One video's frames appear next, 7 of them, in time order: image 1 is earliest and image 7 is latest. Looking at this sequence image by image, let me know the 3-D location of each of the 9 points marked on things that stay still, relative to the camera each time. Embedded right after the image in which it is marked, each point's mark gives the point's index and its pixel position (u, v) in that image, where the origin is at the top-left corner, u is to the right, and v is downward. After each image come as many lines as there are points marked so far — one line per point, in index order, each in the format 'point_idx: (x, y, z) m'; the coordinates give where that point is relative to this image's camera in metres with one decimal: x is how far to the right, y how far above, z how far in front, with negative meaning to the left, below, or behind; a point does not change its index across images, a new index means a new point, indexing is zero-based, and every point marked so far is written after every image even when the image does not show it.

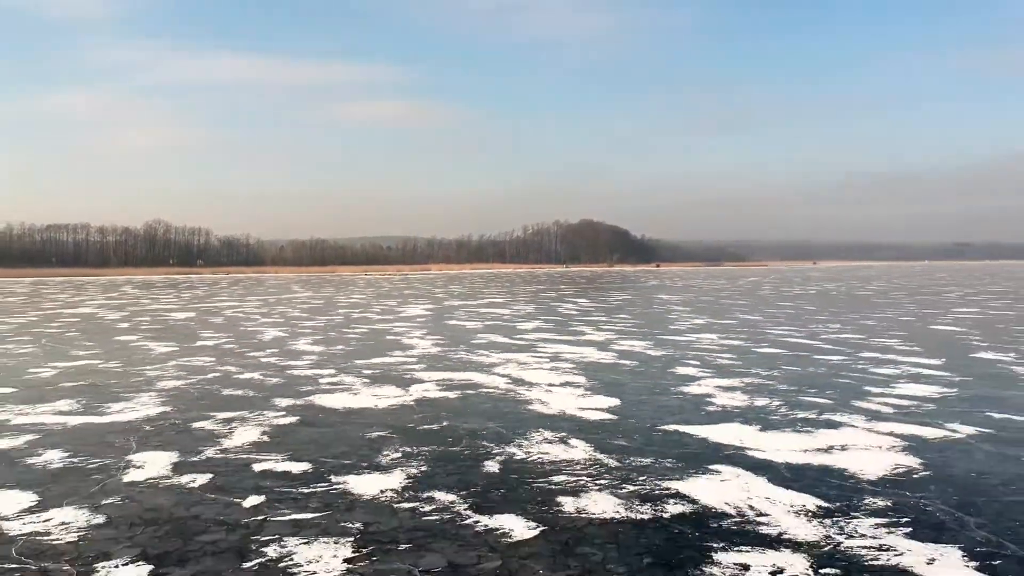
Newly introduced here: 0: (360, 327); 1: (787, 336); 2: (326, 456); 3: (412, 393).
0: (-2.8, -0.7, +17.3) m
1: (+4.1, -0.7, +14.3) m
2: (-1.1, -1.0, +5.7) m
3: (-0.9, -0.9, +8.5) m
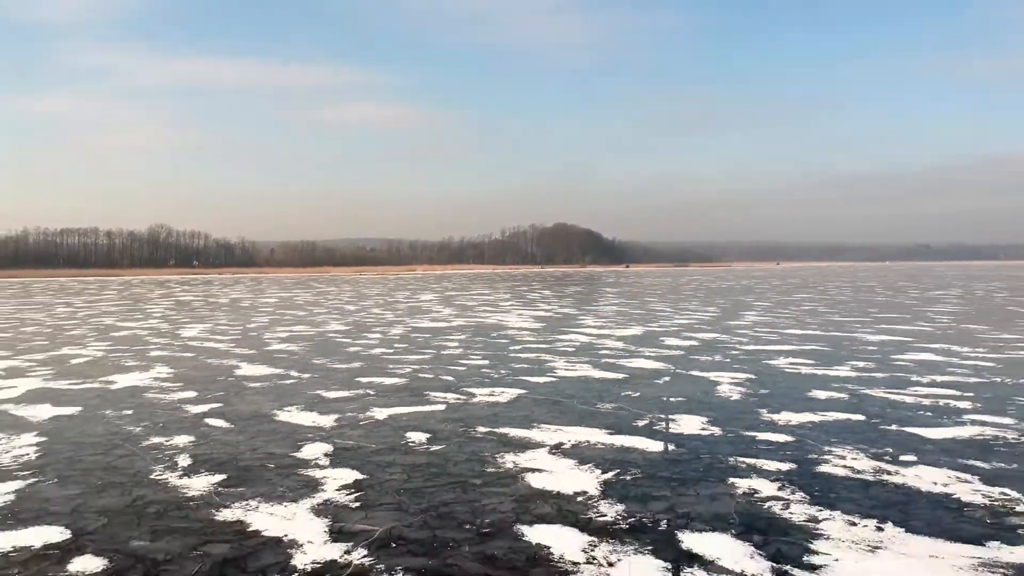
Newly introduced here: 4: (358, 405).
0: (-3.3, -0.4, +27.3) m
1: (+3.7, -0.5, +24.4) m
2: (-1.3, -0.8, +15.7) m
3: (-1.1, -0.7, +18.6) m
4: (-1.3, -1.0, +7.9) m
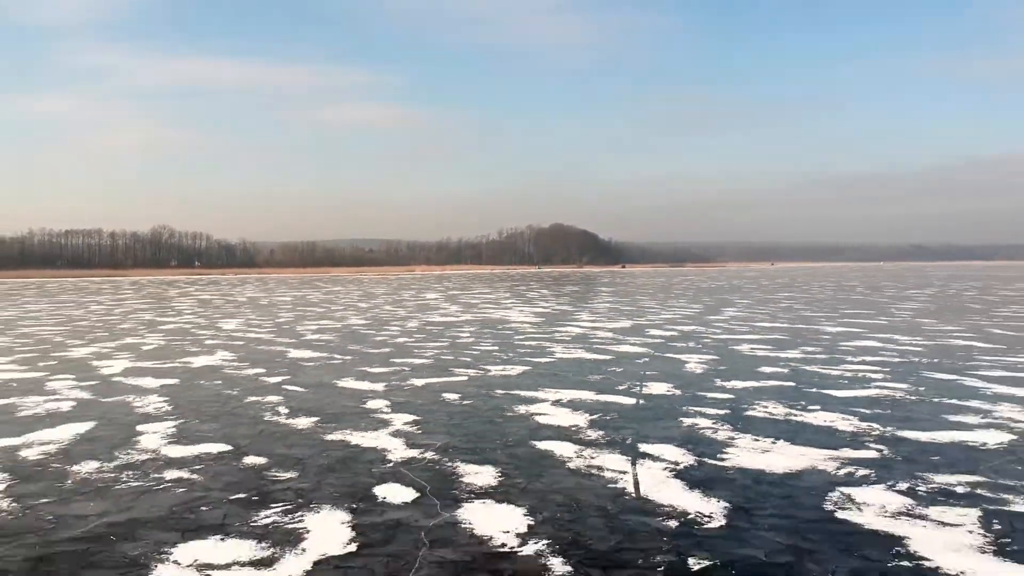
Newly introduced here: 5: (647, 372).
0: (-3.2, -0.4, +29.3) m
1: (+3.8, -0.4, +26.5) m
2: (-1.3, -0.7, +17.8) m
3: (-1.1, -0.7, +20.6) m
4: (-1.2, -1.0, +10.0) m
5: (+1.5, -0.9, +10.2) m
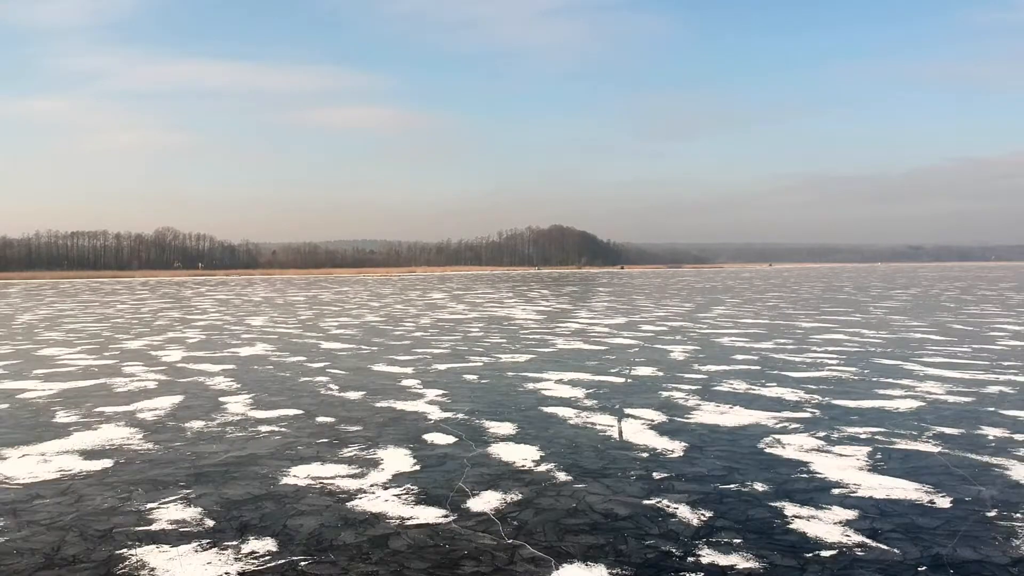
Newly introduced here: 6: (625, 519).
0: (-3.2, -0.4, +31.0) m
1: (+3.9, -0.4, +28.1) m
2: (-1.2, -0.7, +19.4) m
3: (-1.0, -0.7, +22.3) m
4: (-1.1, -0.9, +11.6) m
5: (+1.6, -0.9, +11.8) m
6: (+0.5, -1.1, +4.5) m
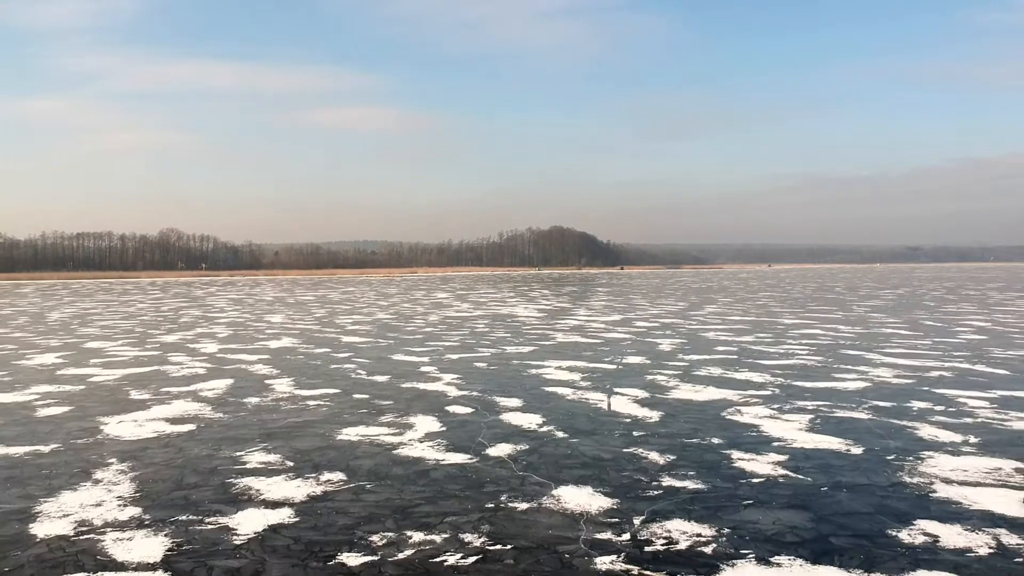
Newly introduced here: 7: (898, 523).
0: (-3.1, -0.4, +32.3) m
1: (+3.9, -0.4, +29.5) m
2: (-1.1, -0.7, +20.8) m
3: (-0.9, -0.6, +23.6) m
4: (-1.1, -0.9, +13.0) m
5: (+1.6, -0.9, +13.2) m
6: (+0.6, -1.1, +5.9) m
7: (+1.8, -1.1, +4.4) m
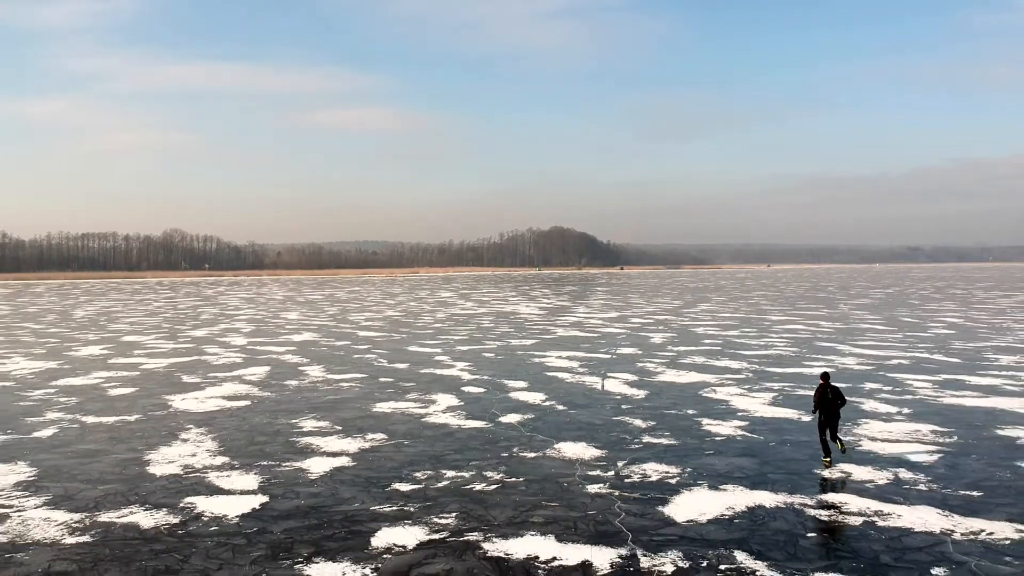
0: (-3.0, -0.4, +33.6) m
1: (+4.0, -0.4, +30.8) m
2: (-1.0, -0.7, +22.0) m
3: (-0.8, -0.6, +24.9) m
4: (-1.0, -0.9, +14.2) m
5: (+1.7, -0.8, +14.4) m
6: (+0.7, -1.0, +7.1) m
7: (+1.9, -1.1, +5.7) m
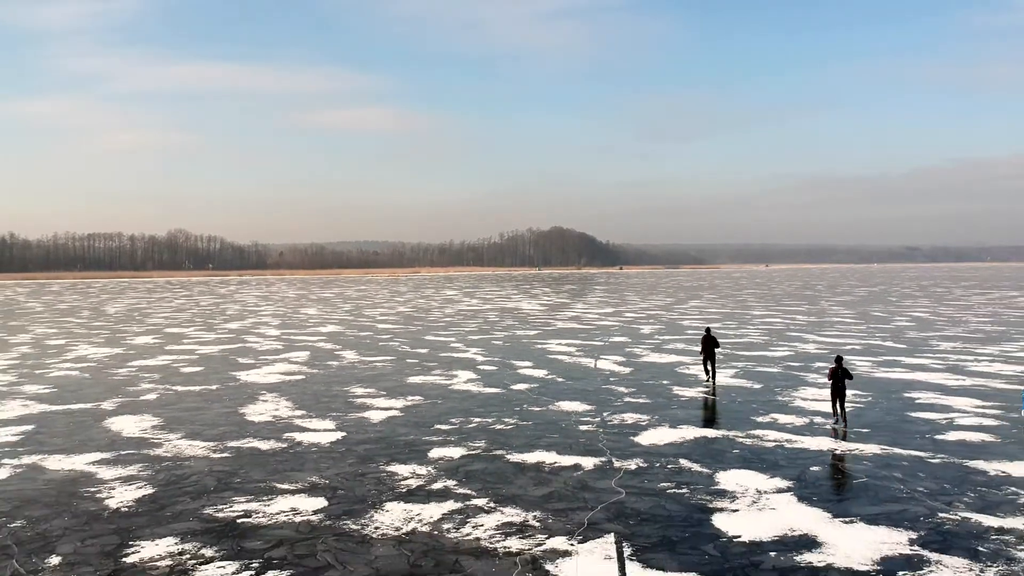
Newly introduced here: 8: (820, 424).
0: (-2.9, -0.3, +35.4) m
1: (+4.1, -0.3, +32.5) m
2: (-0.9, -0.6, +23.8) m
3: (-0.8, -0.5, +26.7) m
4: (-0.9, -0.8, +16.0) m
5: (+1.8, -0.8, +16.2) m
6: (+0.8, -1.0, +8.9) m
7: (+2.0, -1.0, +7.5) m
8: (+2.3, -1.0, +7.0) m
